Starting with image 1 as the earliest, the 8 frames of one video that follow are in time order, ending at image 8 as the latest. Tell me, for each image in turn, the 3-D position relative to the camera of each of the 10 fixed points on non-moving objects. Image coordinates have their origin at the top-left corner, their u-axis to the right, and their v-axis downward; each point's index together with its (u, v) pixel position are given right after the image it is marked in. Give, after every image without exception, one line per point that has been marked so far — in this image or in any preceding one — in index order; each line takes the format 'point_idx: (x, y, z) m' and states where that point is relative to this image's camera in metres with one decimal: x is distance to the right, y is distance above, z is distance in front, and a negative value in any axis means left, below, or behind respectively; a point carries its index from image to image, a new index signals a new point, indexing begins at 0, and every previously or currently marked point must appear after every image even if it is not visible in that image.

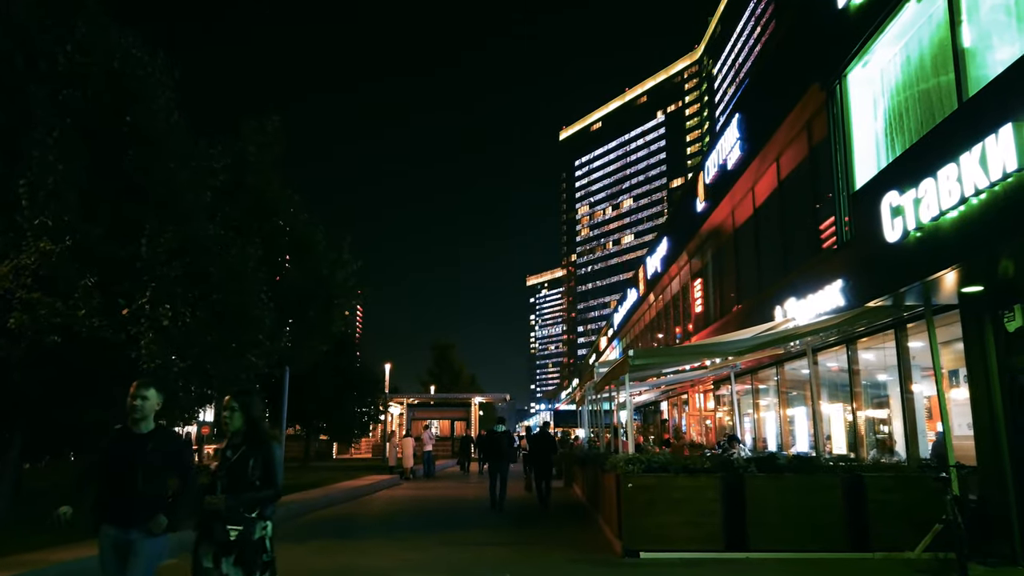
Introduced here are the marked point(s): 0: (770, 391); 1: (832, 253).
0: (+6.4, -2.5, +19.7) m
1: (+5.5, +0.6, +13.6) m
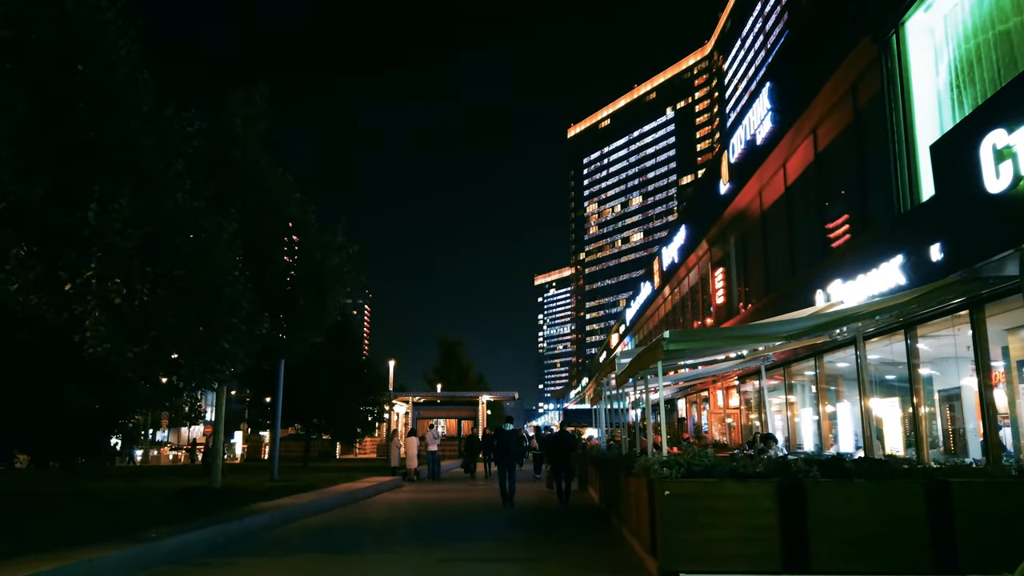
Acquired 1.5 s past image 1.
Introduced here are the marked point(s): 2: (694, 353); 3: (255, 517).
0: (+6.6, -2.2, +18.0) m
1: (+5.6, +0.9, +12.0) m
2: (+2.2, -0.8, +9.7) m
3: (-4.8, -4.2, +14.8) m
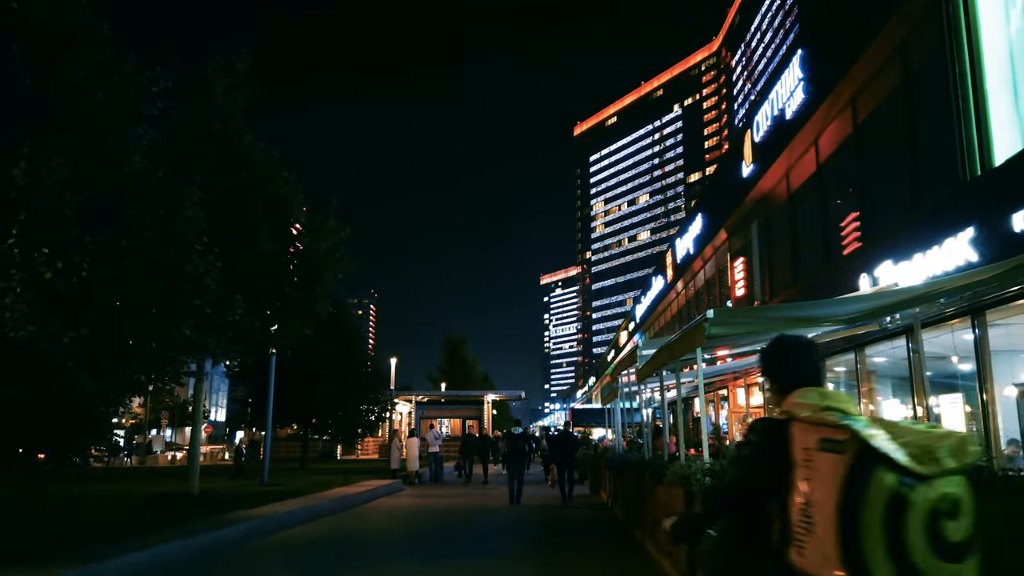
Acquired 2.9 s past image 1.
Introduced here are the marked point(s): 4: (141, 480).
0: (+6.7, -1.9, +16.5) m
1: (+5.8, +1.2, +10.4) m
2: (+2.3, -0.5, +8.2) m
3: (-4.6, -4.0, +13.3) m
4: (-9.0, -4.6, +19.5) m
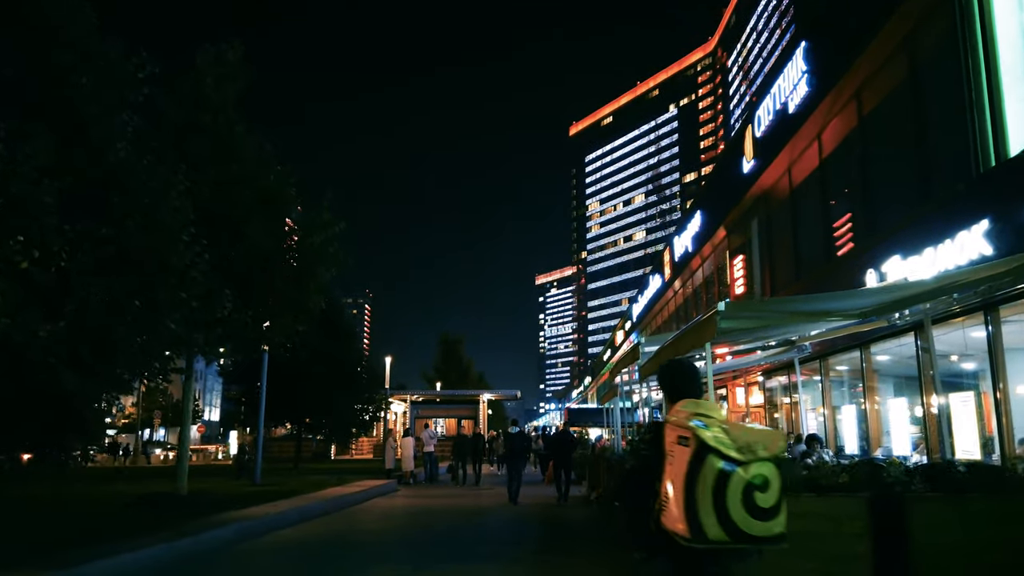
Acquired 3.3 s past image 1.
0: (+6.7, -1.9, +16.2) m
1: (+5.7, +1.2, +10.1) m
2: (+2.3, -0.4, +7.9) m
3: (-4.7, -3.9, +13.0) m
4: (-9.0, -4.5, +19.1) m
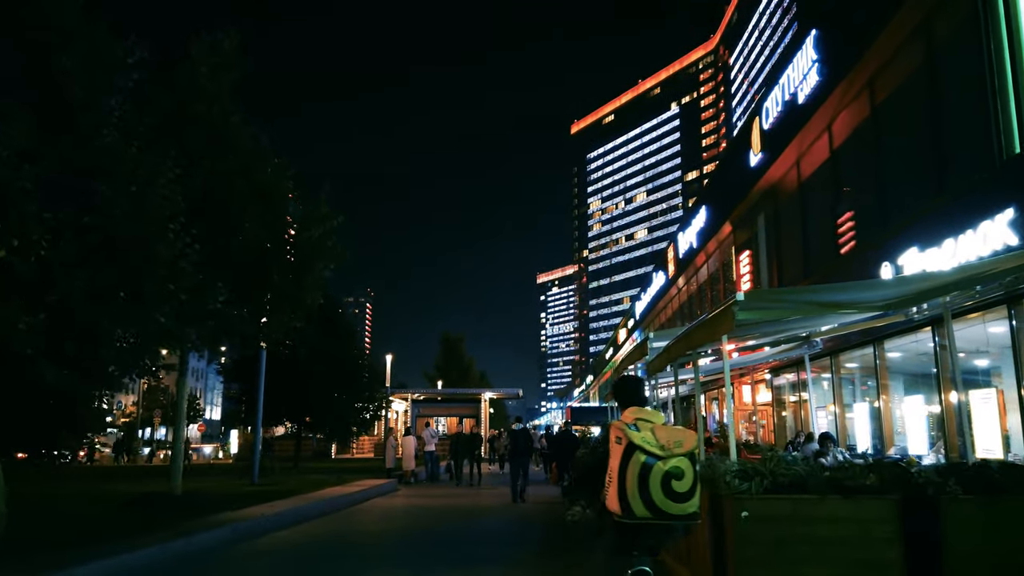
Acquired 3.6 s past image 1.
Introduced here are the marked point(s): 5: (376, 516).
0: (+6.7, -1.8, +15.8) m
1: (+5.8, +1.3, +9.7) m
2: (+2.4, -0.3, +7.5) m
3: (-4.6, -3.8, +12.6) m
4: (-9.0, -4.4, +18.7) m
5: (-2.7, -4.4, +15.7) m
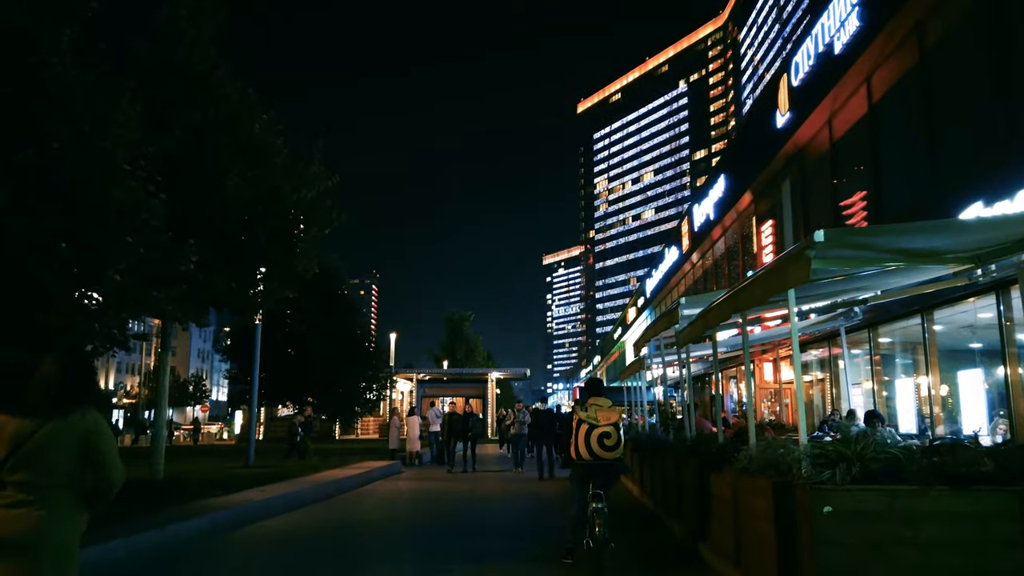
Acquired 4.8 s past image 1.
0: (+6.9, -1.2, +14.5) m
1: (+5.9, +1.8, +8.4) m
2: (+2.5, +0.1, +6.2) m
3: (-4.5, -3.3, +11.5) m
4: (-8.8, -3.8, +17.6) m
5: (-2.5, -3.9, +14.6) m
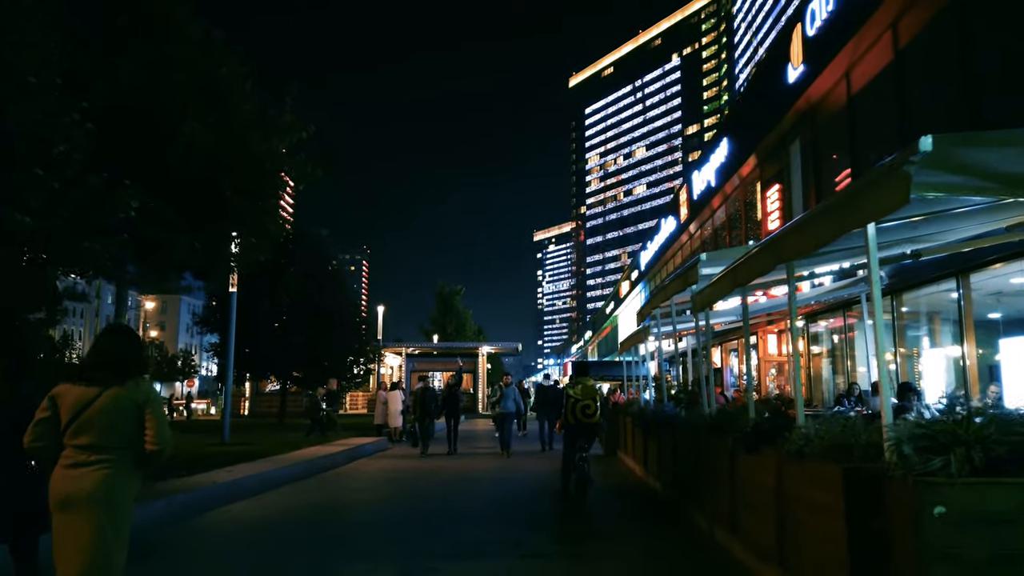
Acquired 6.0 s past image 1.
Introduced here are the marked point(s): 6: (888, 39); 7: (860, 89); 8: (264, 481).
0: (+6.8, -0.6, +13.4) m
1: (+5.9, +2.2, +7.2) m
2: (+2.5, +0.4, +5.0) m
3: (-4.5, -2.7, +10.3) m
4: (-8.9, -3.1, +16.4) m
5: (-2.6, -3.2, +13.4) m
6: (+6.5, +4.3, +14.0) m
7: (+6.7, +3.8, +15.4) m
8: (-3.9, -3.1, +12.8) m
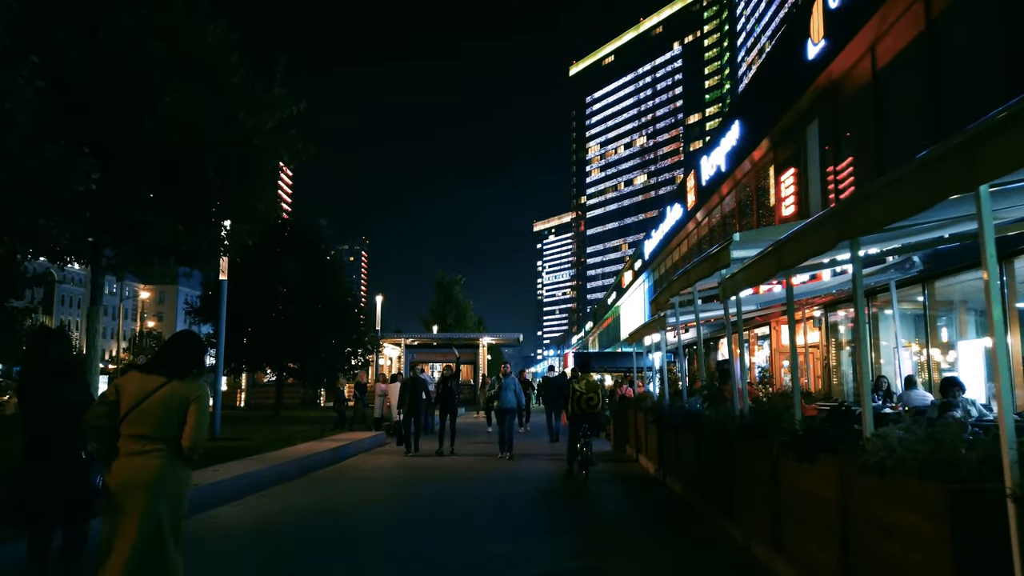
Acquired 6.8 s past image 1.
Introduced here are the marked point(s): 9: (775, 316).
0: (+6.9, -0.4, +12.6) m
1: (+6.0, +2.3, +6.3) m
2: (+2.6, +0.5, +4.2) m
3: (-4.4, -2.6, +9.5) m
4: (-8.8, -2.8, +15.6) m
5: (-2.5, -3.0, +12.6) m
6: (+6.6, +4.5, +13.1) m
7: (+6.8, +4.0, +14.6) m
8: (-3.8, -2.9, +12.0) m
9: (+6.4, -0.7, +19.2) m
